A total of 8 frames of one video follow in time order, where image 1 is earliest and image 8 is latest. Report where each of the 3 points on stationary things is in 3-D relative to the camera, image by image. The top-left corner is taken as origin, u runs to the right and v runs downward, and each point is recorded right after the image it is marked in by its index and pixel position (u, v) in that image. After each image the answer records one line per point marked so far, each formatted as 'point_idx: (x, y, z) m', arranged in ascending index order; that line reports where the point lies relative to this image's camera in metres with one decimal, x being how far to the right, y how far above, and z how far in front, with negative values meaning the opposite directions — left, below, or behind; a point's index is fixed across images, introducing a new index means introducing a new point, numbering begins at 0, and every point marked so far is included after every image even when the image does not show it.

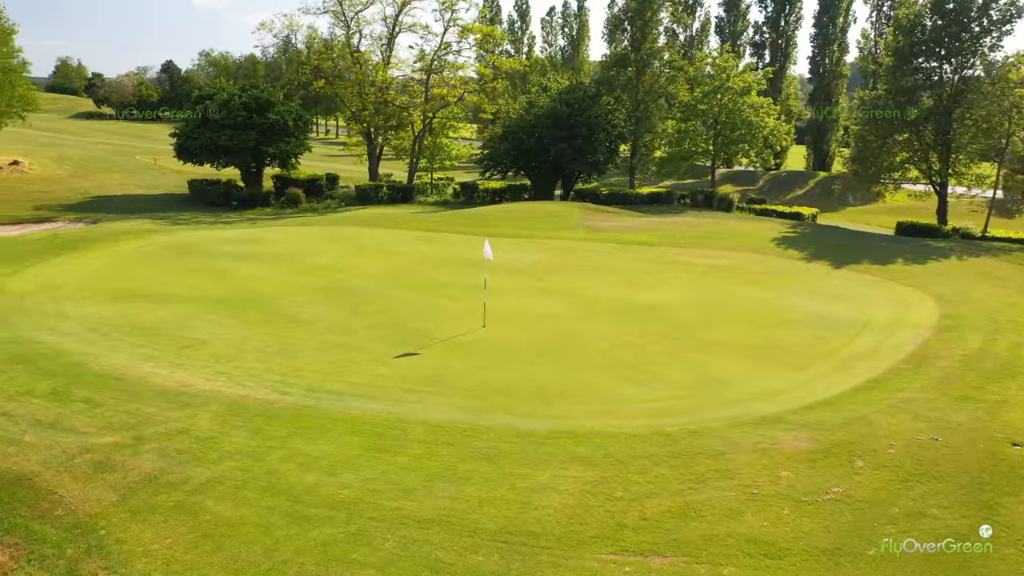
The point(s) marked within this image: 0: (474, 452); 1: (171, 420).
0: (-0.5, -2.0, +9.8) m
1: (-4.3, -1.6, +10.2) m
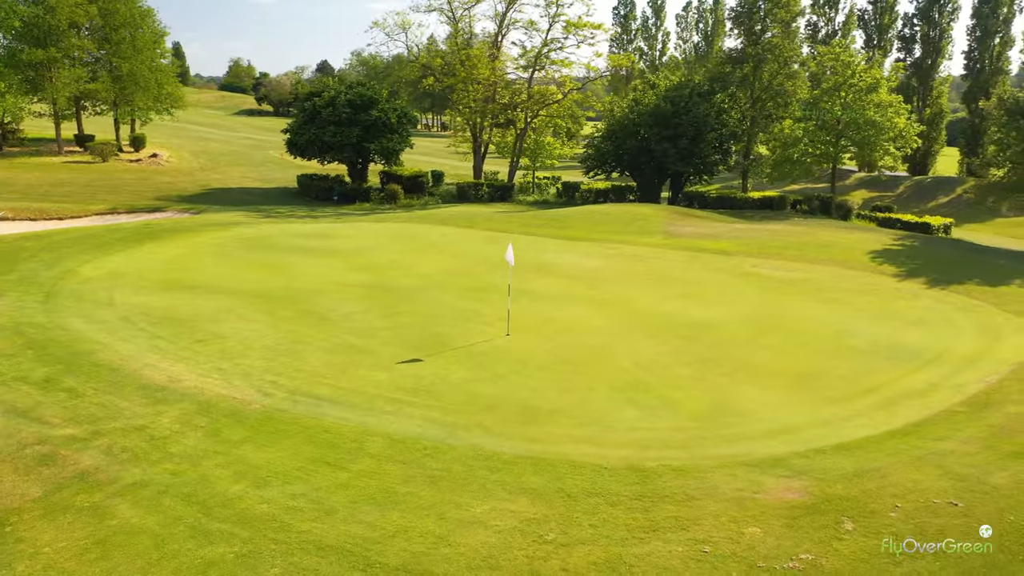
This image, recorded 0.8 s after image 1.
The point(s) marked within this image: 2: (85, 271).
0: (-1.1, -2.1, +9.1) m
1: (-4.7, -1.6, +10.2) m
2: (-9.5, +0.4, +18.3) m
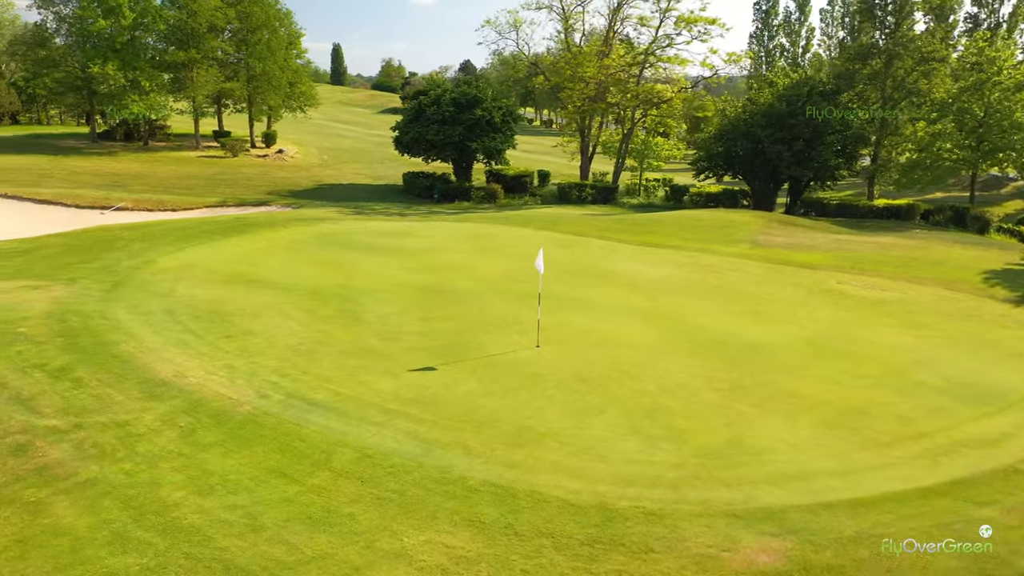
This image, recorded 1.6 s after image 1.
0: (-1.5, -2.2, +8.6) m
1: (-4.9, -1.5, +10.2) m
2: (-8.2, +0.6, +19.1) m
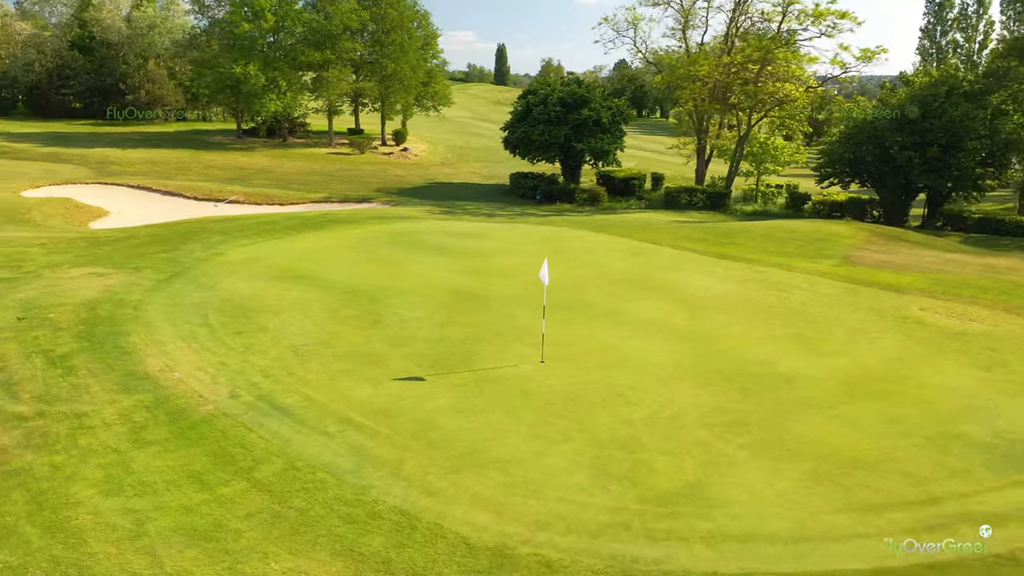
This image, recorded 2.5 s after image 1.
0: (-2.5, -2.2, +8.2) m
1: (-5.4, -1.5, +10.5) m
2: (-6.9, +0.8, +19.8) m
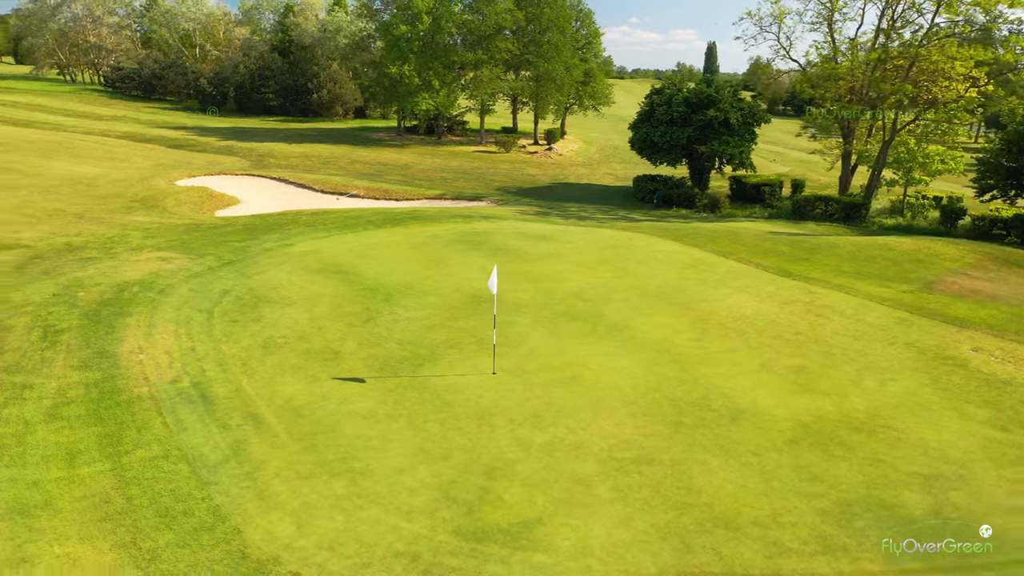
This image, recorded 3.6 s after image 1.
0: (-4.3, -2.2, +8.6) m
1: (-6.6, -1.2, +11.5) m
2: (-5.5, +1.1, +20.9) m
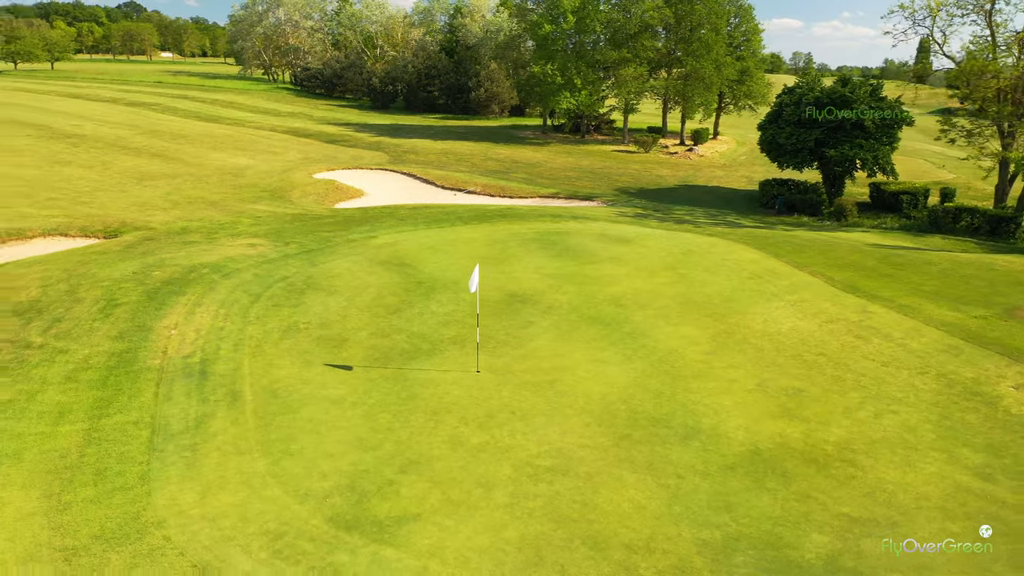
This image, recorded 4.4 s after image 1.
0: (-5.3, -1.9, +9.7) m
1: (-6.8, -0.9, +13.0) m
2: (-3.7, +1.3, +21.9) m
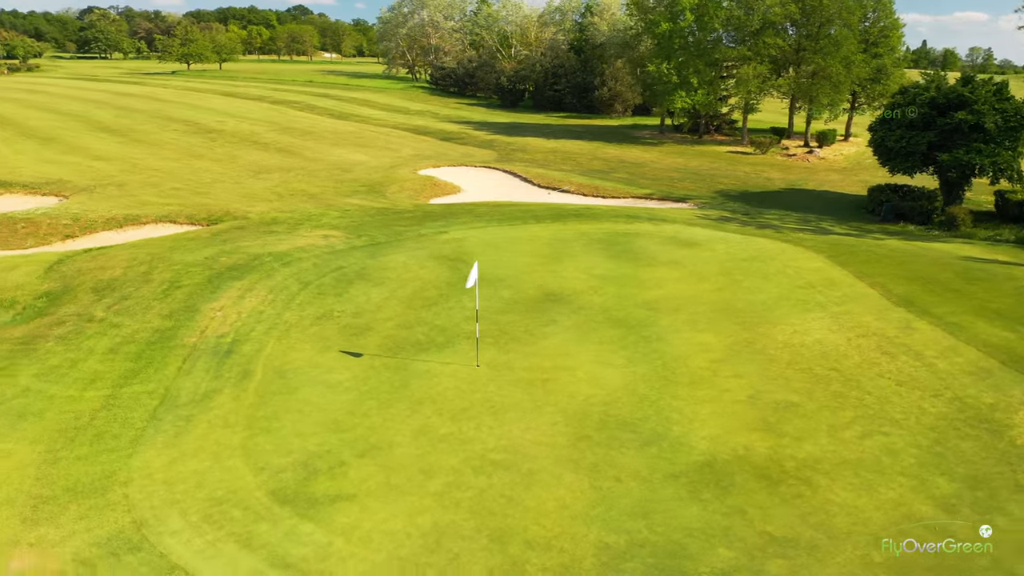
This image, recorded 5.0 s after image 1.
0: (-5.7, -1.7, +10.9) m
1: (-6.6, -0.5, +14.4) m
2: (-1.9, +1.5, +22.6) m
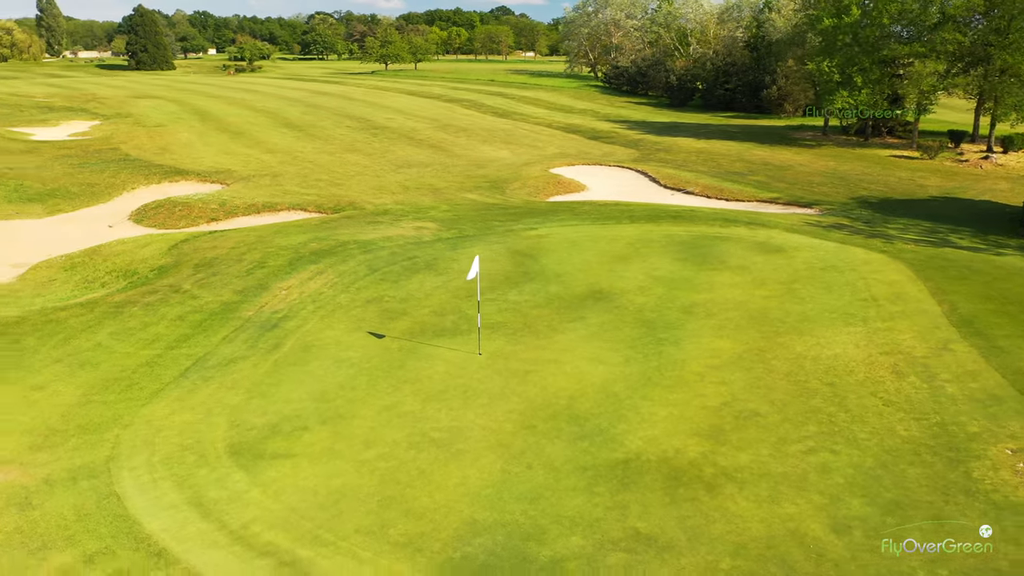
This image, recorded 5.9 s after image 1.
0: (-6.0, -1.2, +12.9) m
1: (-6.0, -0.1, +16.5) m
2: (+0.6, +1.6, +23.4) m
